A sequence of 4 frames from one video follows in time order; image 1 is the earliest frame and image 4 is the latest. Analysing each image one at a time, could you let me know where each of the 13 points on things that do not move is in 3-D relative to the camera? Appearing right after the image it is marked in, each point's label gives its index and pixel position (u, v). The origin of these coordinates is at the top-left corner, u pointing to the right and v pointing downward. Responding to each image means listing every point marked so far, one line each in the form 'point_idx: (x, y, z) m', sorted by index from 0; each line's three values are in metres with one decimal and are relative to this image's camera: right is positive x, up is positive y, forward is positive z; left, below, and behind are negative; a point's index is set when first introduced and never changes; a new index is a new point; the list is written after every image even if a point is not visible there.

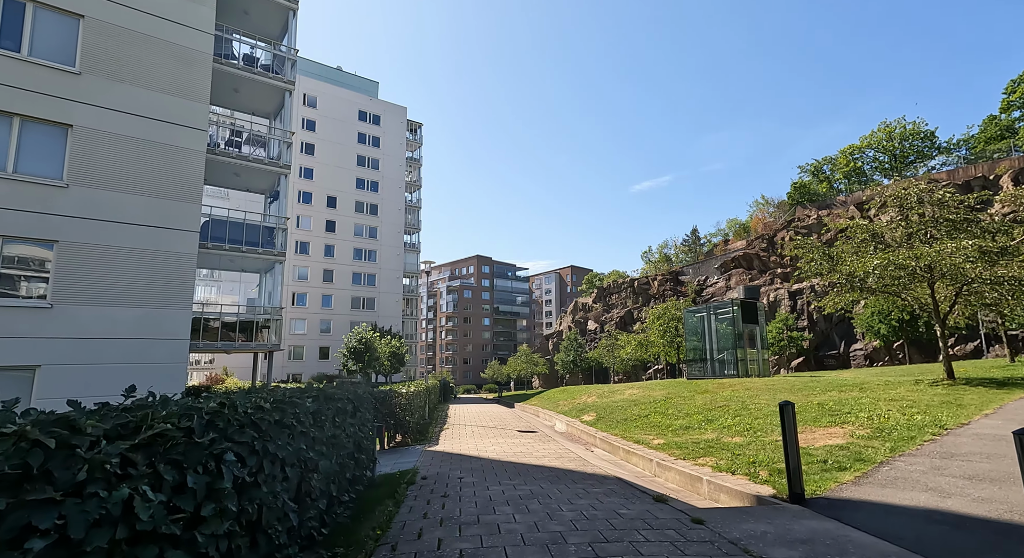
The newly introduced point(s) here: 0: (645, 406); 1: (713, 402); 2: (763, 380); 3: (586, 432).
0: (+4.7, -4.4, +18.2) m
1: (+6.2, -3.8, +16.1) m
2: (+8.8, -3.6, +18.1) m
3: (+2.2, -4.6, +15.6) m
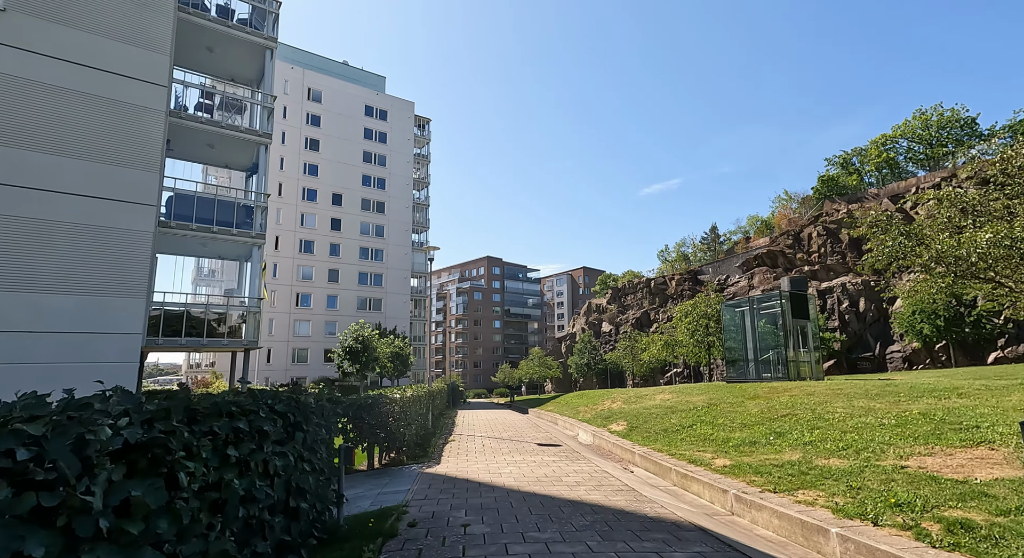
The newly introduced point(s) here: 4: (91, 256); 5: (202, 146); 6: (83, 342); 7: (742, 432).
0: (+5.2, -4.0, +15.5) m
1: (+6.7, -3.4, +13.4) m
2: (+9.3, -3.2, +15.4) m
3: (+2.7, -4.1, +12.9) m
4: (-9.3, +0.5, +11.5) m
5: (-9.0, +3.9, +15.1) m
6: (-9.2, -1.4, +11.2) m
7: (+5.2, -3.4, +11.6) m
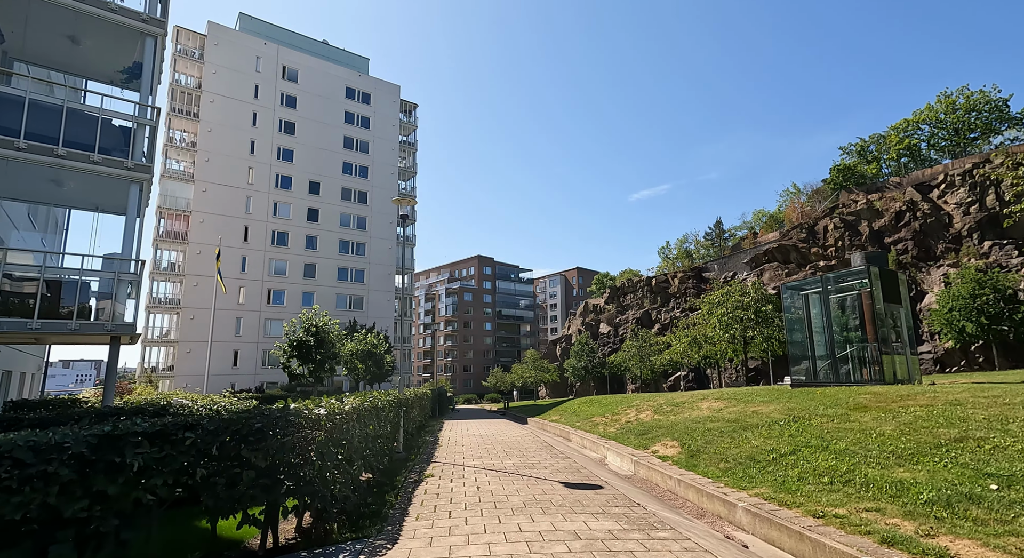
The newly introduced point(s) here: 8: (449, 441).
0: (+5.3, -3.1, +10.8) m
1: (+6.8, -2.5, +8.7) m
2: (+9.4, -2.3, +10.8) m
3: (+2.8, -3.3, +8.2) m
4: (-9.1, +1.4, +6.6) m
5: (-8.8, +4.7, +10.2) m
6: (-9.0, -0.5, +6.3) m
7: (+5.4, -2.6, +6.9) m
8: (-2.0, -5.1, +16.4) m
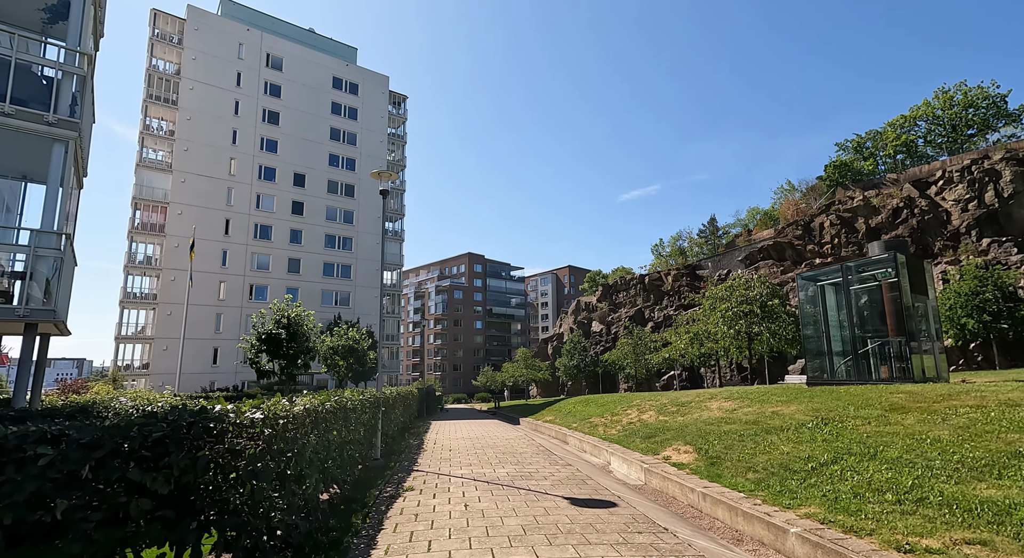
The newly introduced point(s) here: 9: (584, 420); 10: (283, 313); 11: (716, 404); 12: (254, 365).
0: (+5.2, -2.8, +9.5) m
1: (+6.8, -2.2, +7.5) m
2: (+9.3, -2.0, +9.6) m
3: (+2.8, -3.0, +6.9) m
4: (-9.1, +1.8, +5.0) m
5: (-8.9, +5.1, +8.6) m
6: (-9.0, -0.1, +4.7) m
7: (+5.3, -2.2, +5.7) m
8: (-2.2, -4.7, +15.0) m
9: (+2.5, -5.1, +18.8) m
10: (-6.6, -1.1, +15.5) m
11: (+5.6, -3.4, +14.4) m
12: (-7.2, -2.4, +15.0) m
